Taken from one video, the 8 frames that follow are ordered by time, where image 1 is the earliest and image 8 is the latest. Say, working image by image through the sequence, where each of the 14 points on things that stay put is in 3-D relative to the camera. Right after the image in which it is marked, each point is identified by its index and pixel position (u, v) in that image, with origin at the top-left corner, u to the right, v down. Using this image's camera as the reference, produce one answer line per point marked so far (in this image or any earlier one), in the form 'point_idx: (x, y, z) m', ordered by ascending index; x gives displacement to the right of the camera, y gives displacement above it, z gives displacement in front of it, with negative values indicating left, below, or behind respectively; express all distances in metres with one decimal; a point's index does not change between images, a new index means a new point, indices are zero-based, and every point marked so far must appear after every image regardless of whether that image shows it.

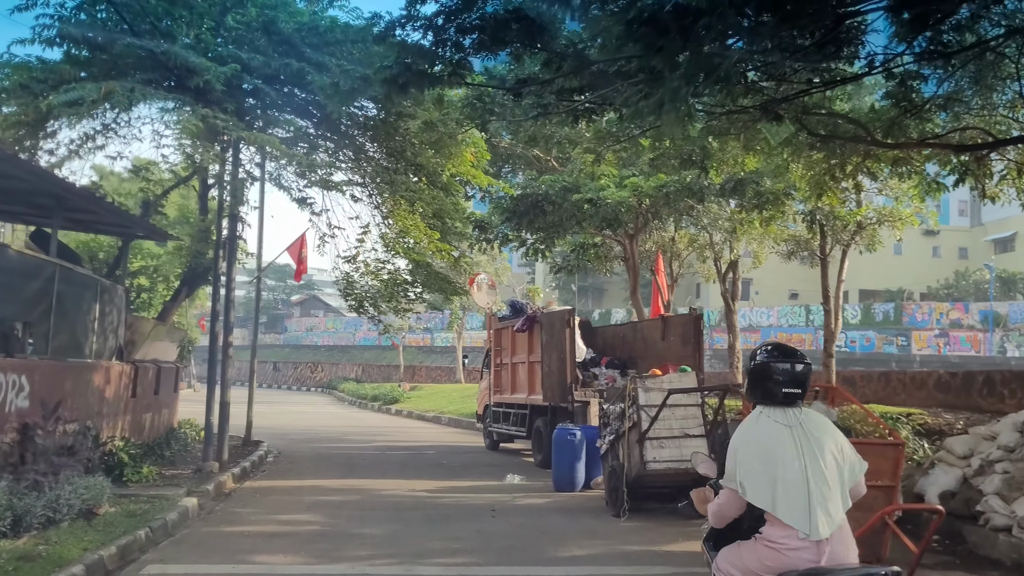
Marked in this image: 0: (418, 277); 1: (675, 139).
0: (-1.4, +0.2, +13.8) m
1: (+1.8, +1.7, +10.6) m
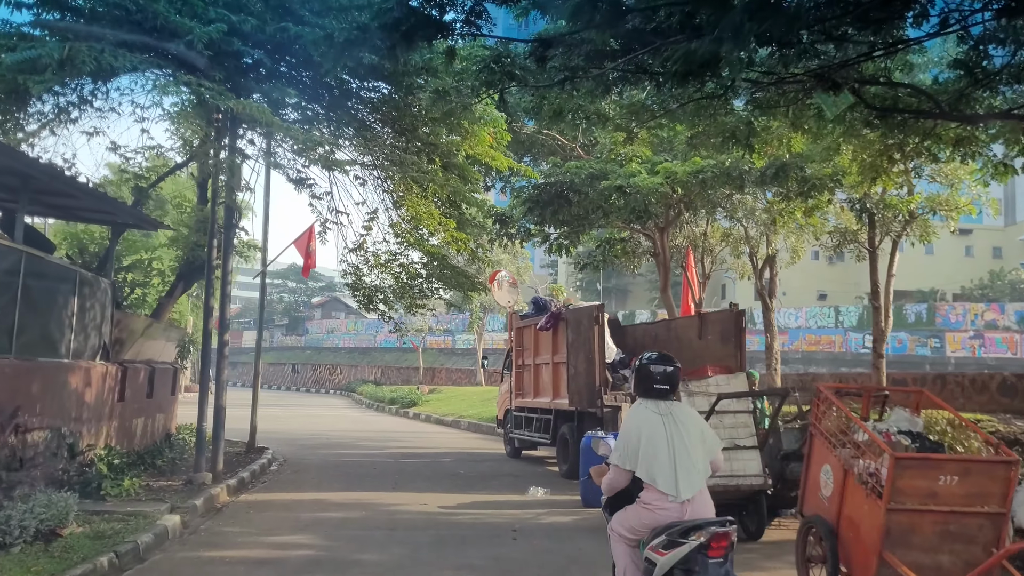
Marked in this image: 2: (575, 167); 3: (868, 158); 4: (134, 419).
0: (-1.1, +0.3, +12.8) m
1: (+2.1, +1.8, +9.5) m
2: (+0.9, +1.8, +13.9) m
3: (+4.3, +1.6, +11.2) m
4: (-4.3, -1.5, +10.7) m
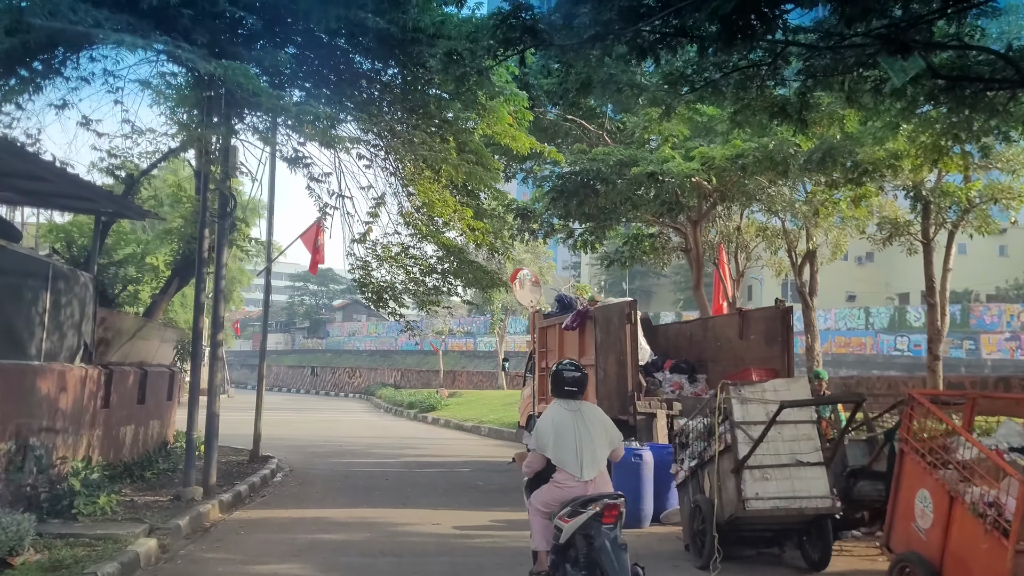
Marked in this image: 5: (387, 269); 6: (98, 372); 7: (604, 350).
0: (-0.8, +0.3, +11.8) m
1: (+2.3, +1.9, +8.4) m
2: (+1.2, +1.9, +12.9) m
3: (+4.5, +1.6, +10.1) m
4: (-4.1, -1.5, +9.8) m
5: (-1.5, +0.2, +11.1) m
6: (-4.0, -0.8, +9.0) m
7: (+1.0, -0.7, +10.2) m
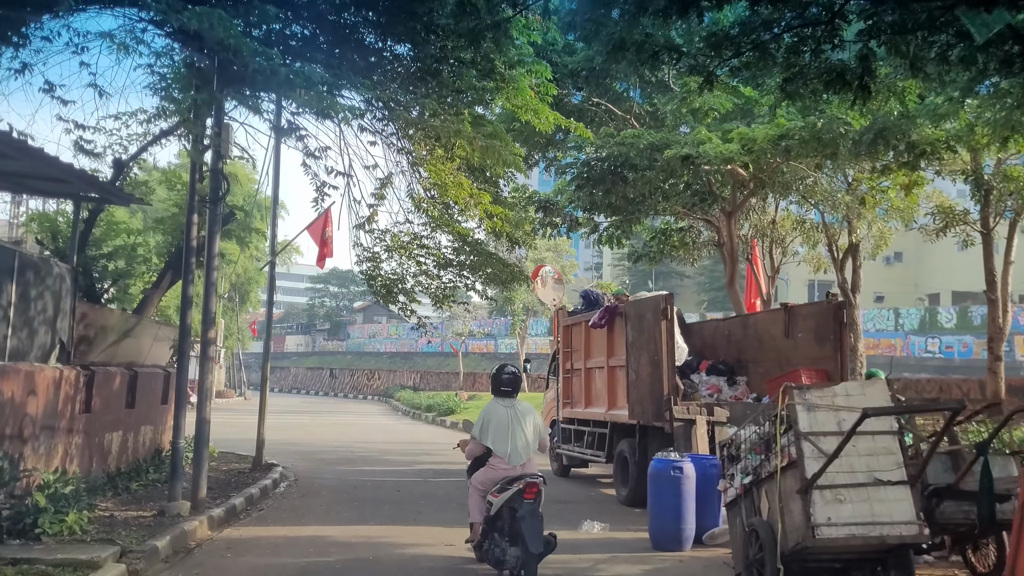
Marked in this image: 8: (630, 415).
0: (-0.6, +0.4, +10.9) m
1: (+2.5, +1.9, +7.4) m
2: (+1.5, +1.9, +11.9) m
3: (+4.7, +1.7, +9.1) m
4: (-3.9, -1.4, +9.0) m
5: (-1.2, +0.3, +10.2) m
6: (-3.8, -0.7, +8.1) m
7: (+1.2, -0.6, +9.2) m
8: (+1.2, -1.3, +9.3) m
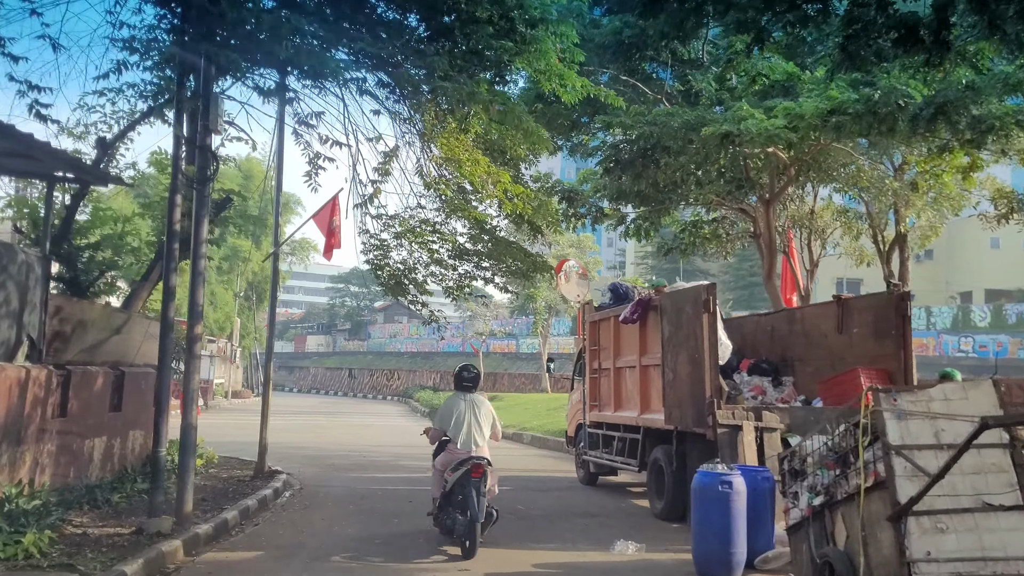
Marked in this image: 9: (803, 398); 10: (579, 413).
0: (-0.3, +0.5, +10.0) m
1: (+2.6, +2.0, +6.5) m
2: (+1.8, +2.0, +10.9) m
3: (+4.9, +1.8, +8.0) m
4: (-3.7, -1.3, +8.1) m
5: (-1.0, +0.4, +9.3) m
6: (-3.6, -0.7, +7.3) m
7: (+1.4, -0.5, +8.2) m
8: (+1.4, -1.2, +8.4) m
9: (+2.9, -1.1, +9.3) m
10: (+0.8, -1.6, +11.7) m
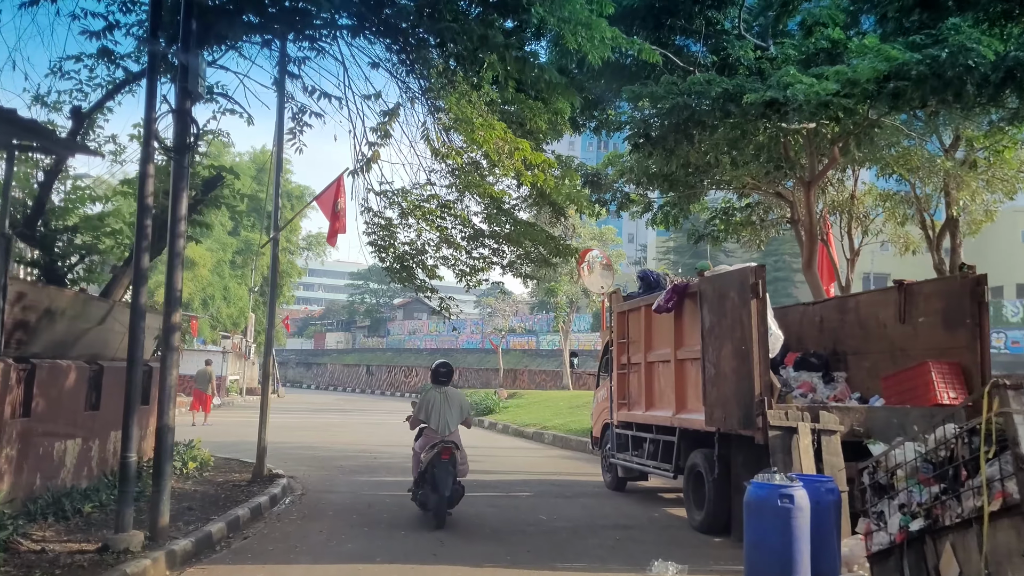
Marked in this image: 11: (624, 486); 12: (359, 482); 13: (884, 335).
0: (-0.1, +0.6, +9.0) m
1: (+2.7, +2.2, +5.5) m
2: (+2.0, +2.2, +9.9) m
3: (+5.1, +1.9, +7.0) m
4: (-3.5, -1.2, +7.3) m
5: (-0.8, +0.5, +8.4) m
6: (-3.5, -0.5, +6.4) m
7: (+1.6, -0.4, +7.3) m
8: (+1.5, -1.0, +7.4) m
9: (+3.1, -1.0, +8.3) m
10: (+1.1, -1.4, +10.7) m
11: (+1.2, -2.2, +10.3) m
12: (-1.8, -2.3, +10.9) m
13: (+3.2, -0.4, +8.1) m
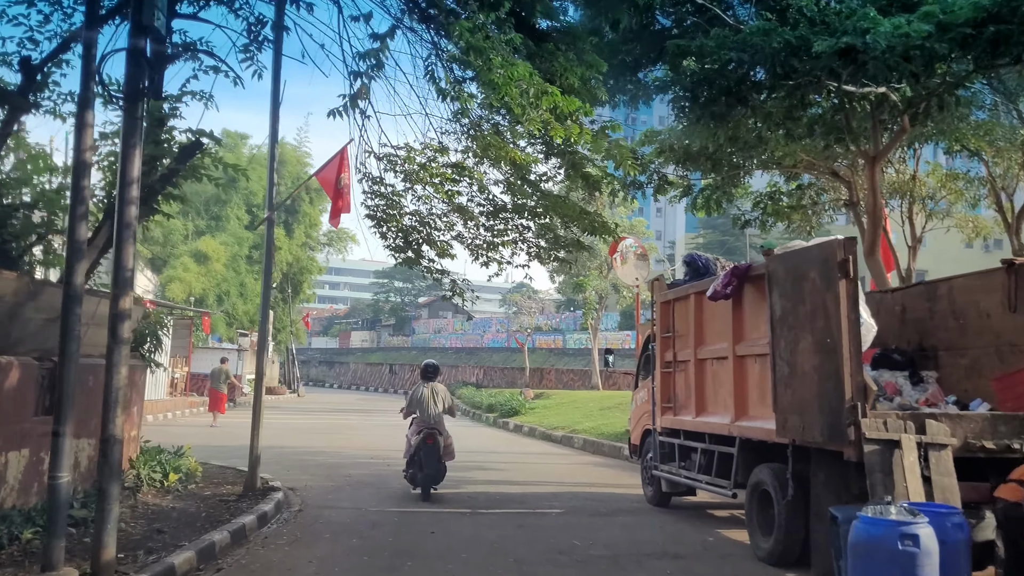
0: (+0.1, +0.7, +7.7) m
1: (+2.8, +2.3, +4.1) m
2: (+2.2, +2.3, +8.6) m
3: (+5.2, +2.1, +5.5) m
4: (-3.3, -1.1, +6.1) m
5: (-0.6, +0.6, +7.1) m
6: (-3.3, -0.4, +5.2) m
7: (+1.8, -0.3, +5.9) m
8: (+1.7, -0.9, +6.1) m
9: (+3.3, -0.8, +6.9) m
10: (+1.3, -1.3, +9.4) m
11: (+1.5, -2.0, +9.0) m
12: (-1.5, -2.1, +9.6) m
13: (+3.4, -0.3, +6.7) m
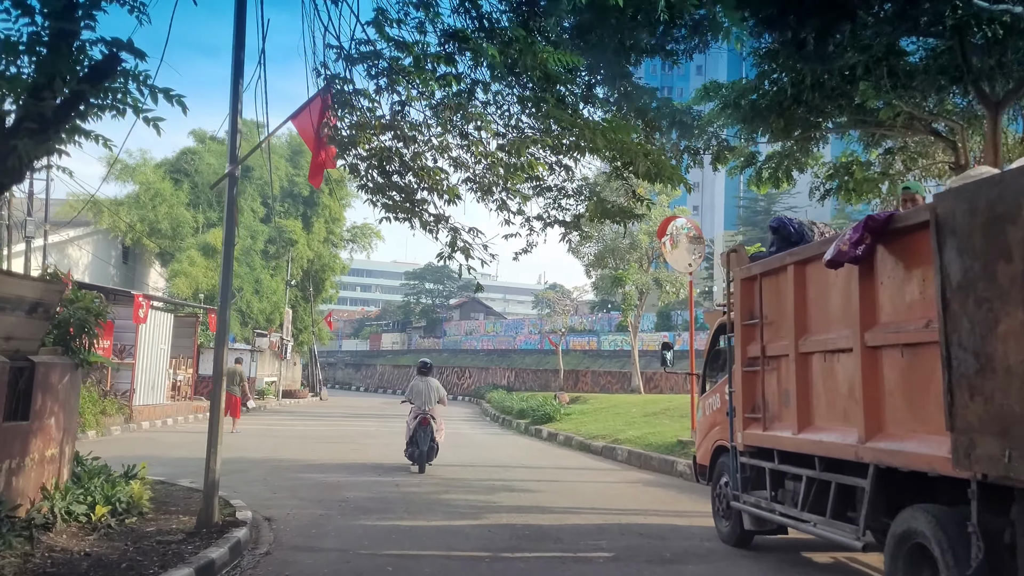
0: (+0.3, +0.9, +5.7) m
1: (+2.9, +2.5, +1.9) m
2: (+2.4, +2.5, +6.5) m
3: (+5.4, +2.3, +3.3) m
4: (-3.2, -0.9, +4.1) m
5: (-0.5, +0.8, +5.1) m
6: (-3.2, -0.2, +3.3) m
7: (+1.9, 0.0, +3.8) m
8: (+1.9, -0.7, +3.9) m
9: (+3.5, -0.6, +4.8) m
10: (+1.6, -1.1, +7.3) m
11: (+1.7, -1.9, +6.9) m
12: (-1.2, -2.0, +7.6) m
13: (+3.6, -0.1, +4.6) m
